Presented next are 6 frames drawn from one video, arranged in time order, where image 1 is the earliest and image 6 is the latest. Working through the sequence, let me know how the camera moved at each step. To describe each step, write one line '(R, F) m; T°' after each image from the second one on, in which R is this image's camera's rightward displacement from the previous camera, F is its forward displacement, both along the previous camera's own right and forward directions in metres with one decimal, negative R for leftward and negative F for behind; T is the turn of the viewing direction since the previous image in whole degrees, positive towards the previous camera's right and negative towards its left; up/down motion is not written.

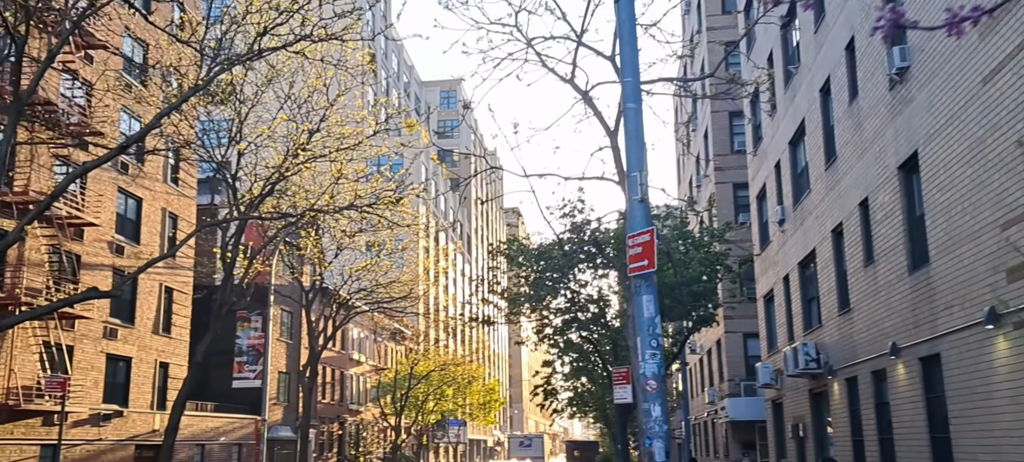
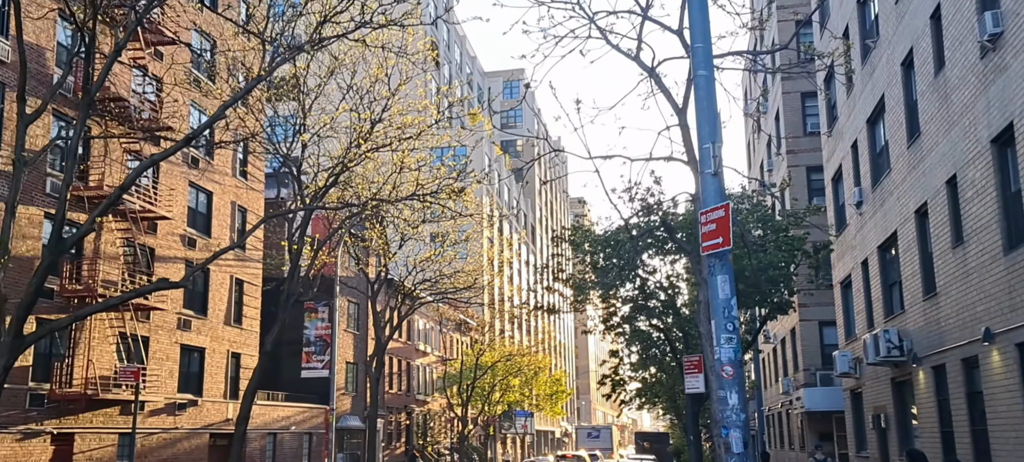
(0.0, +0.2) m; -4°
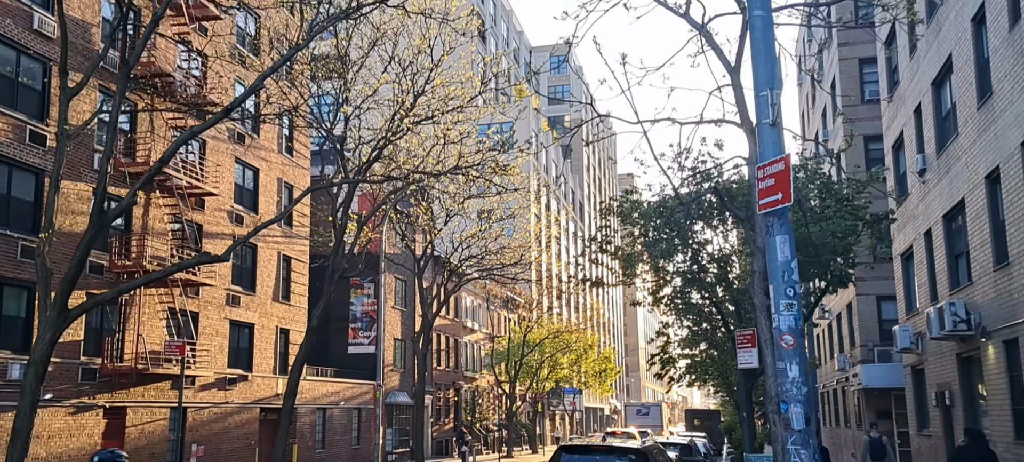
(0.0, +0.4) m; -3°
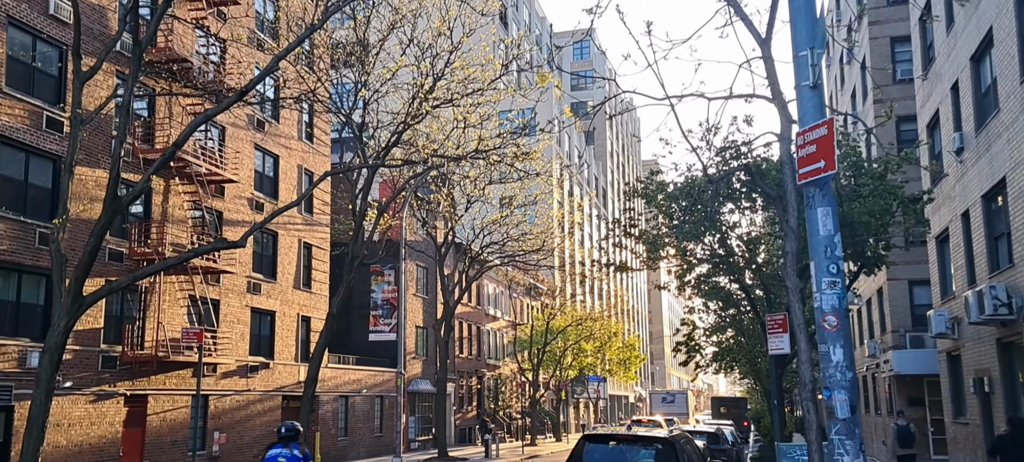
(0.0, +0.4) m; -1°
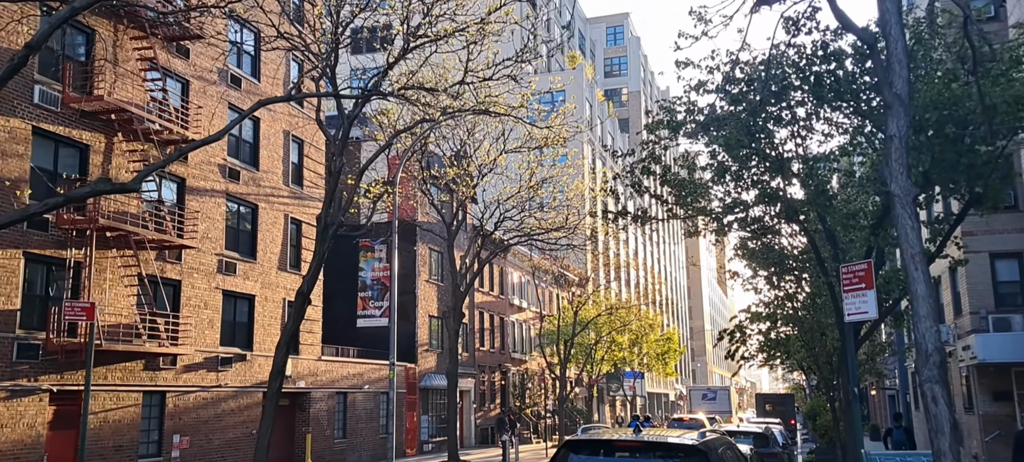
(+0.7, +4.1) m; -2°
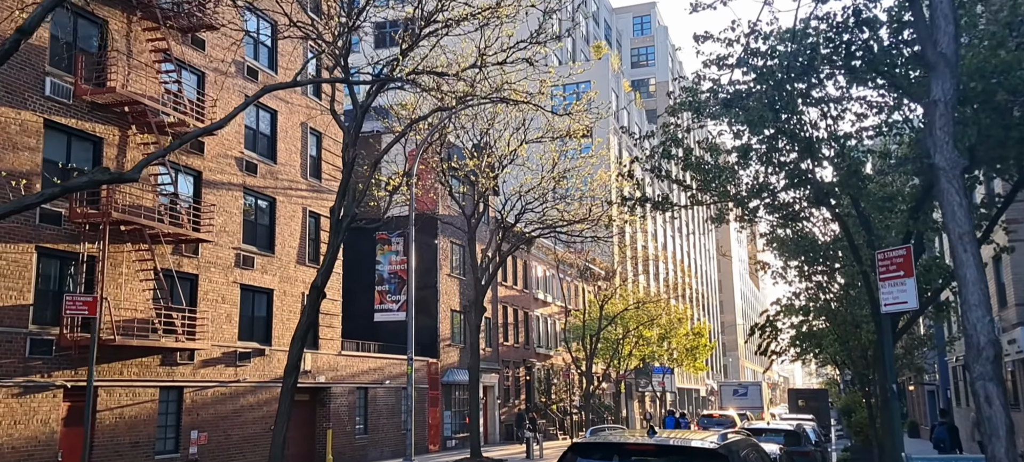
(+0.1, +0.5) m; -1°
